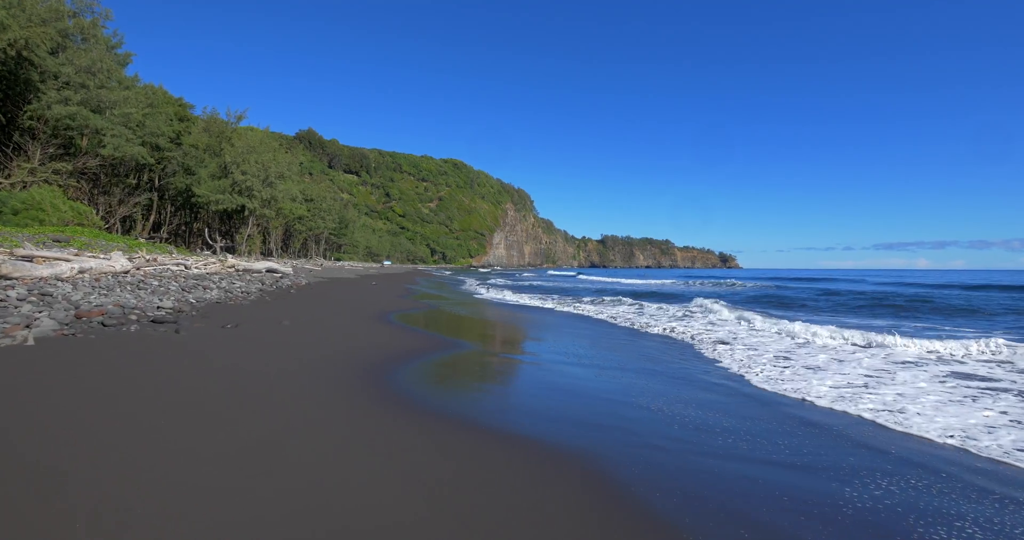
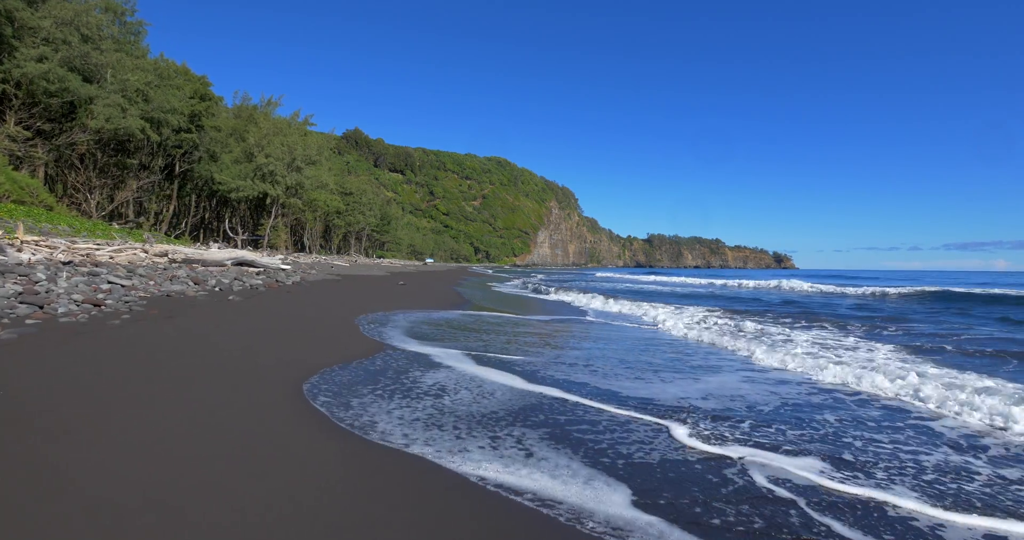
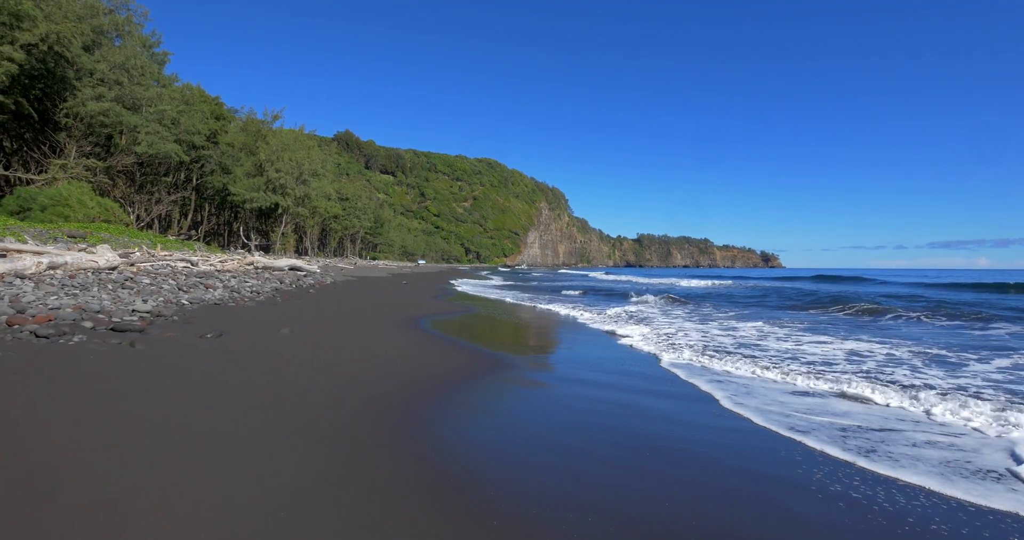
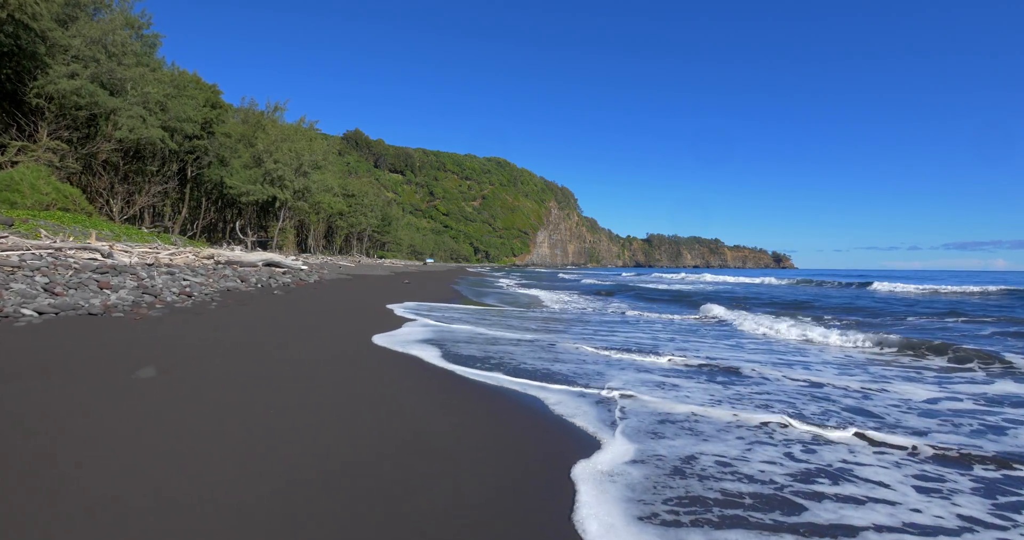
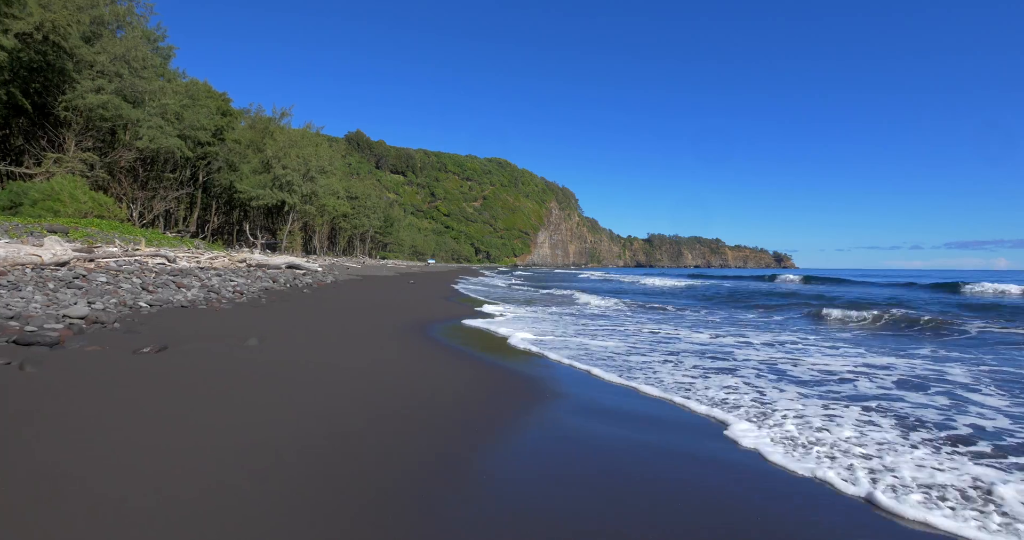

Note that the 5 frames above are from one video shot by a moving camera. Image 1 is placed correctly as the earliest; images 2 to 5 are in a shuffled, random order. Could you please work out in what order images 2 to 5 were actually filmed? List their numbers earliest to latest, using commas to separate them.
3, 5, 4, 2
